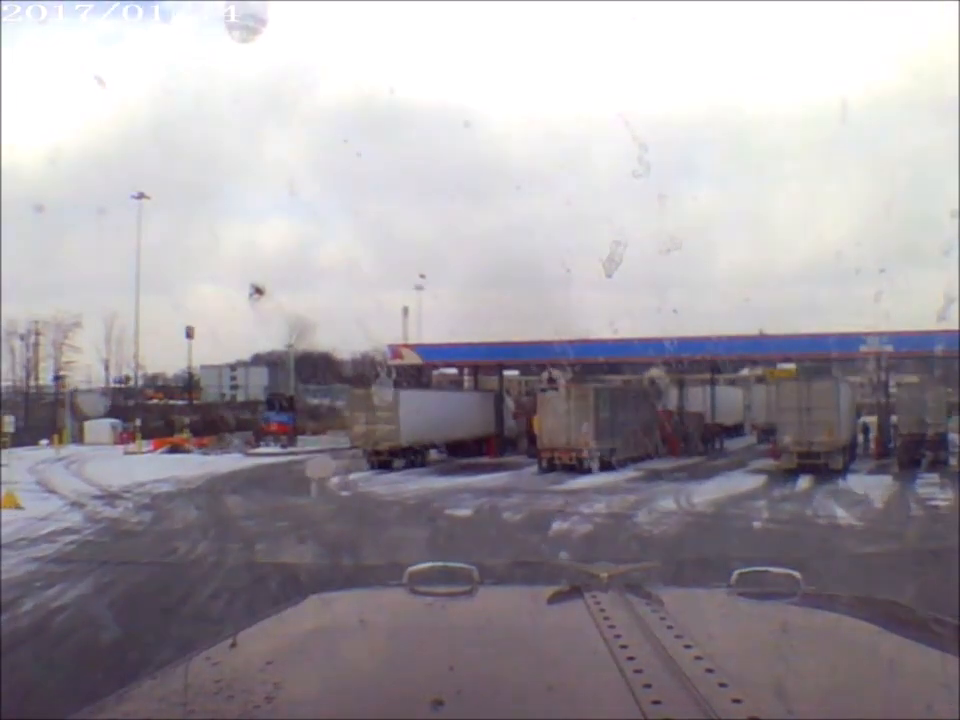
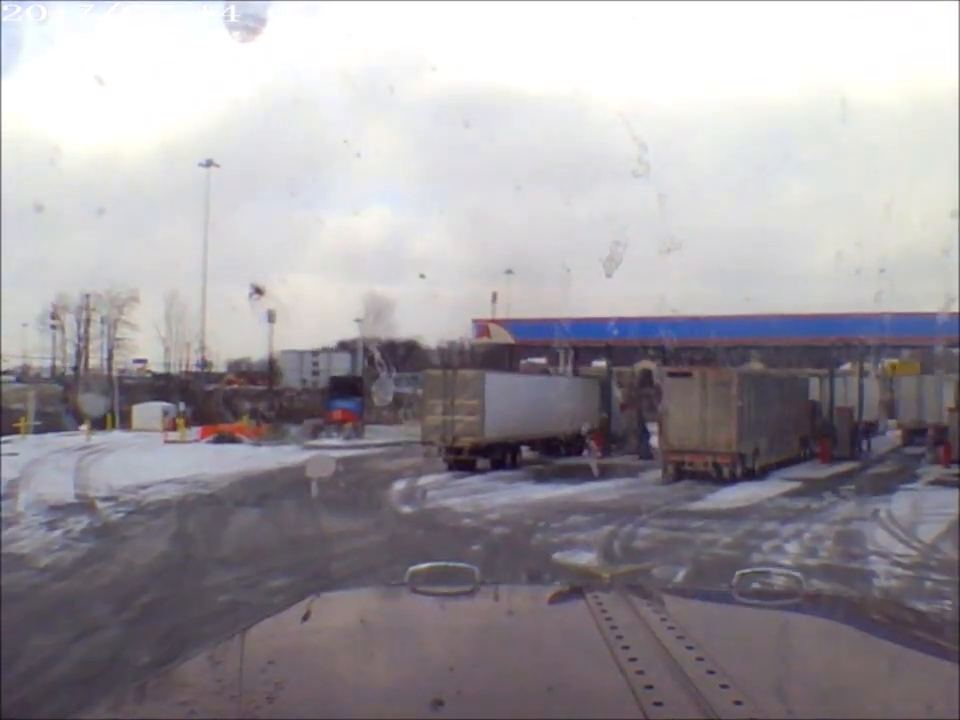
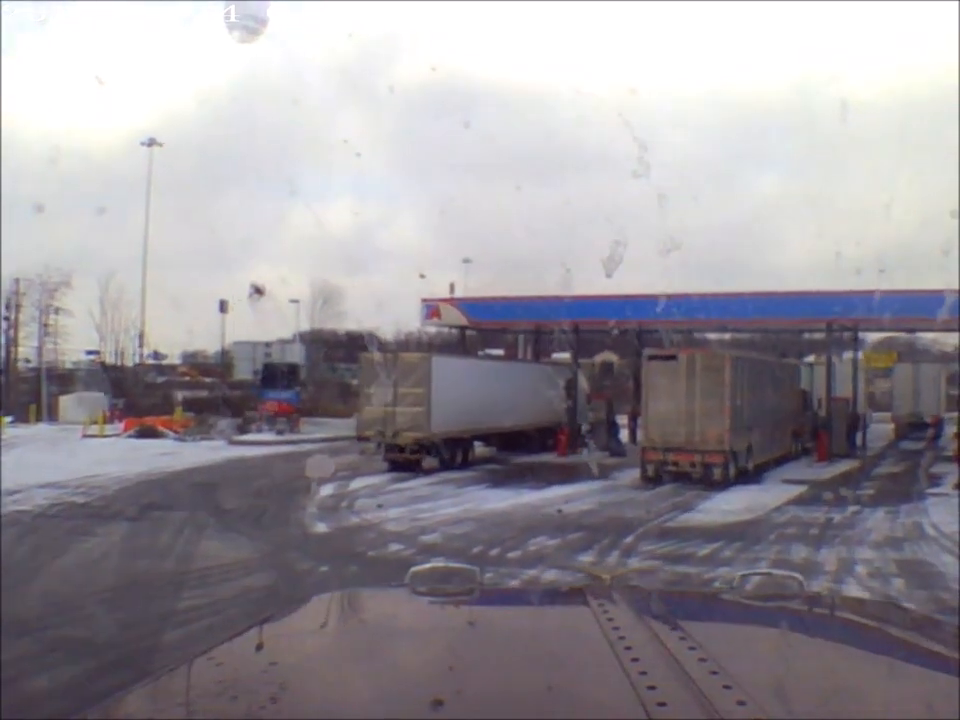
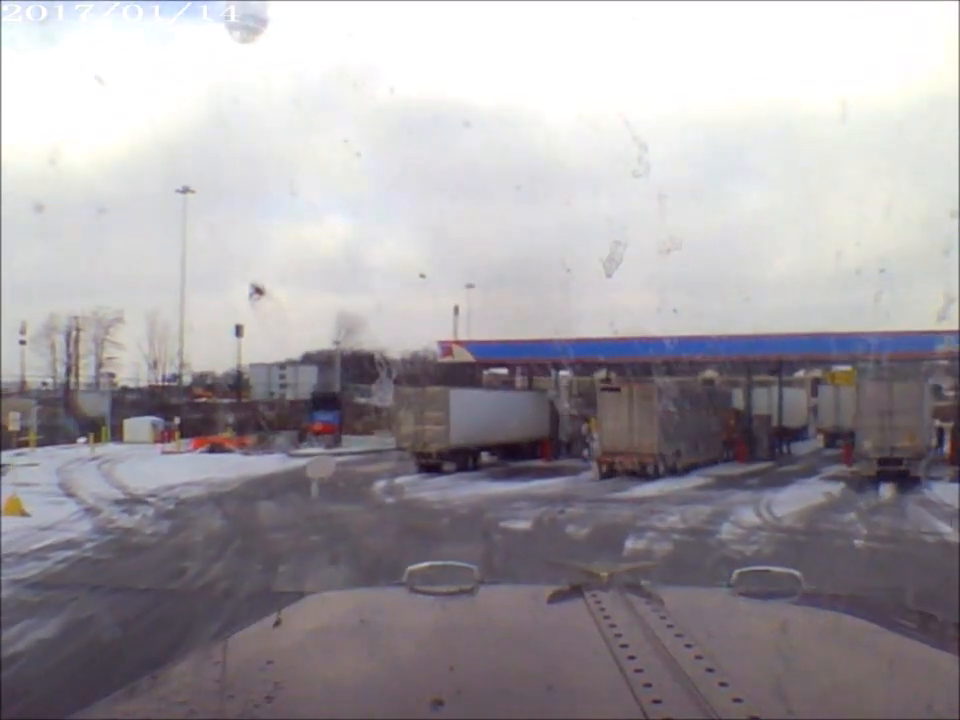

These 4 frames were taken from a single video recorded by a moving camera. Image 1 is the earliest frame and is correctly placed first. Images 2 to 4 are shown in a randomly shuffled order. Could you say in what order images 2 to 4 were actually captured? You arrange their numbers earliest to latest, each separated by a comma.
4, 2, 3
